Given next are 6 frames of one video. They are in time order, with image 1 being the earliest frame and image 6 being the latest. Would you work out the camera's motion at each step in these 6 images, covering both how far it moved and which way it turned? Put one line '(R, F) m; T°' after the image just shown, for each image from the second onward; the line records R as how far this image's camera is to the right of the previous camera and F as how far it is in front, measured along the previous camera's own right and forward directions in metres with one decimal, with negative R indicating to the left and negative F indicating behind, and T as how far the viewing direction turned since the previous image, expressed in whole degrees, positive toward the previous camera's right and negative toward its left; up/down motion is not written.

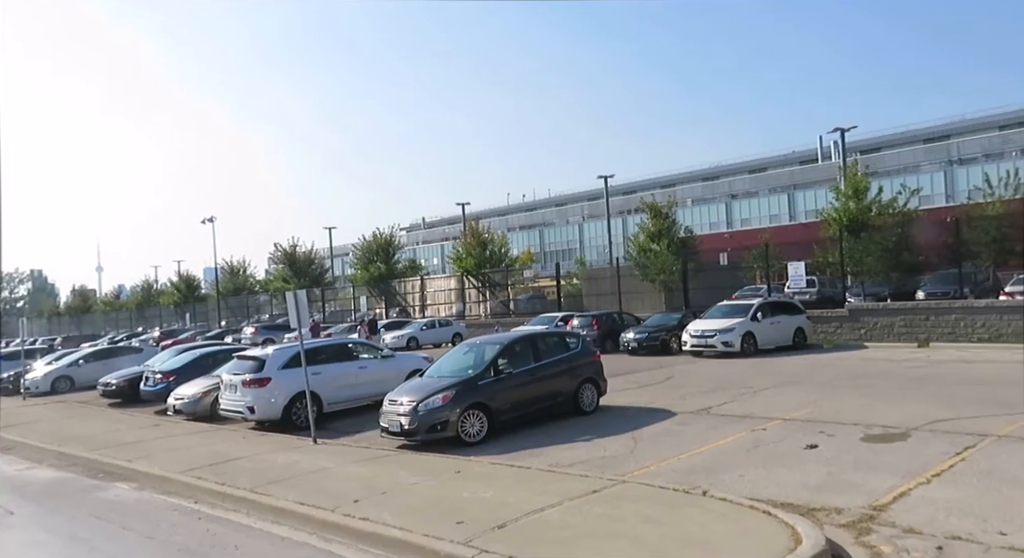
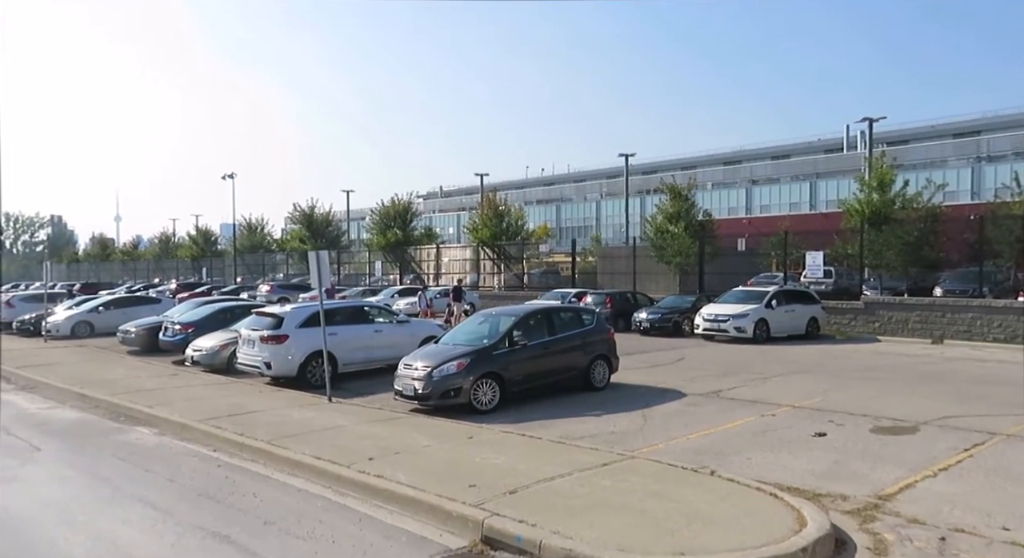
(-0.1, -0.1) m; -1°
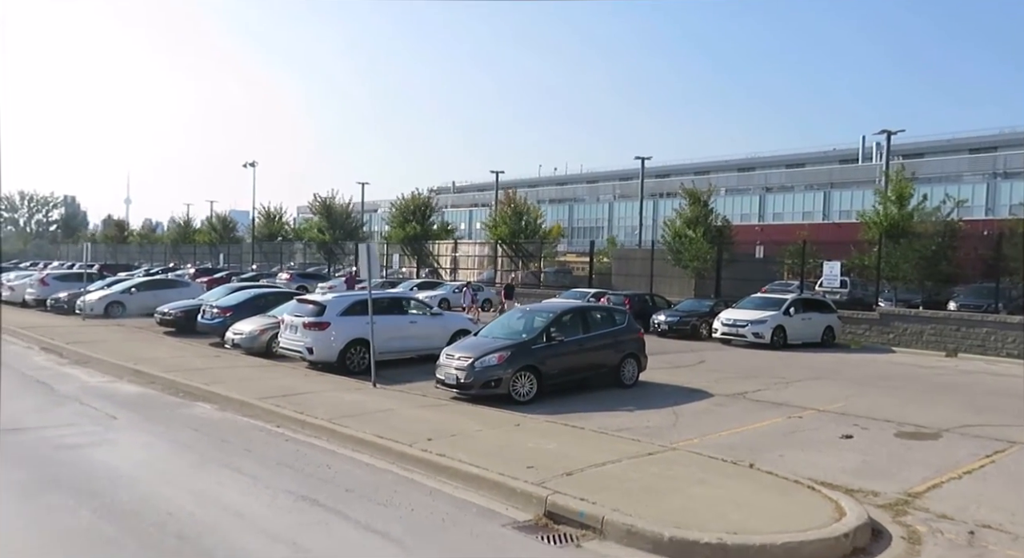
(-0.6, -0.5) m; 0°
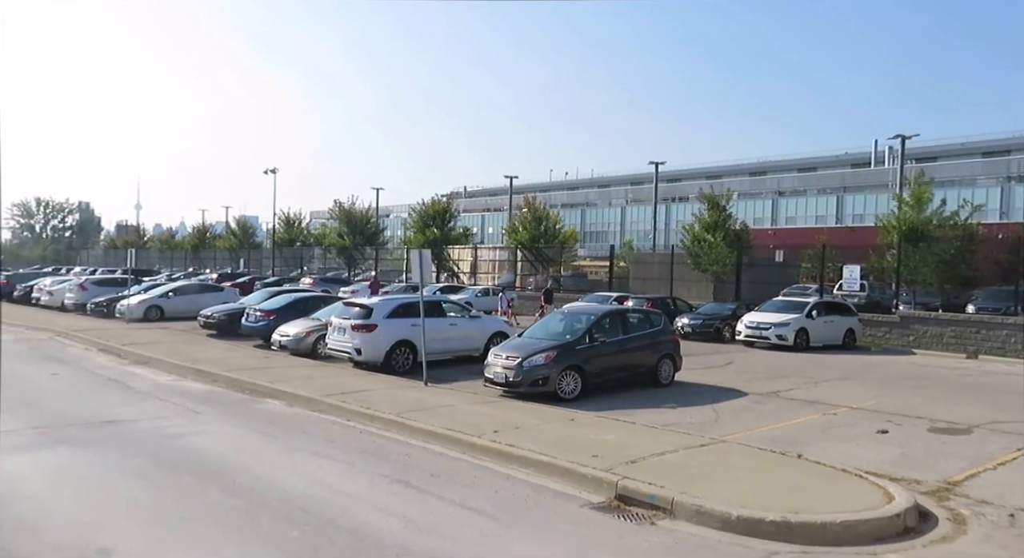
(-0.6, -0.6) m; -1°
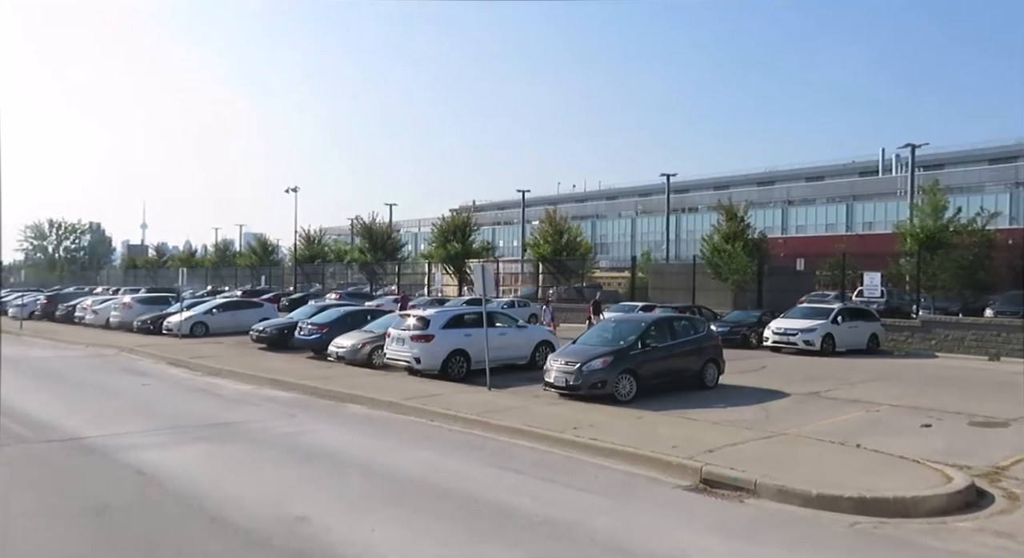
(-0.9, -0.9) m; 0°
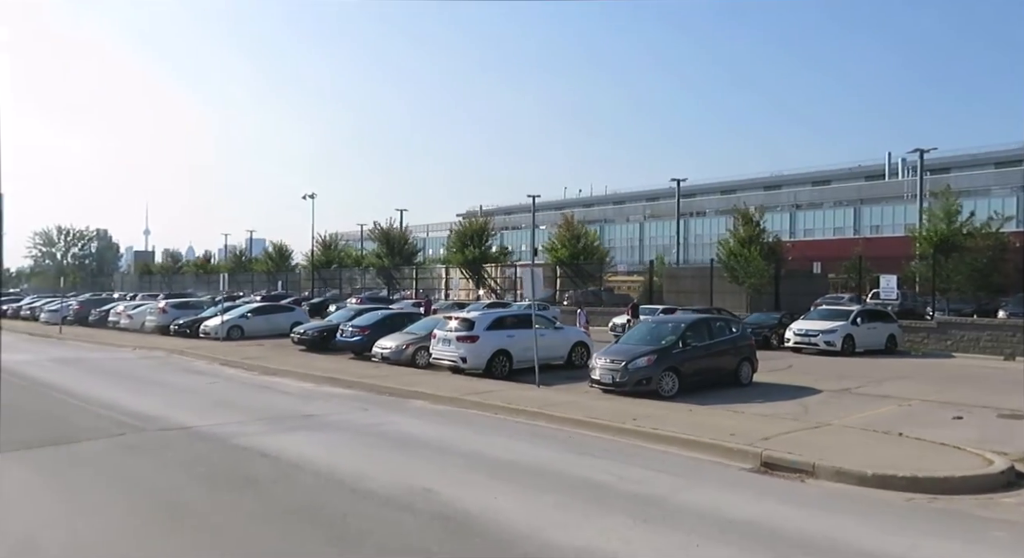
(-0.8, -0.8) m; 0°
